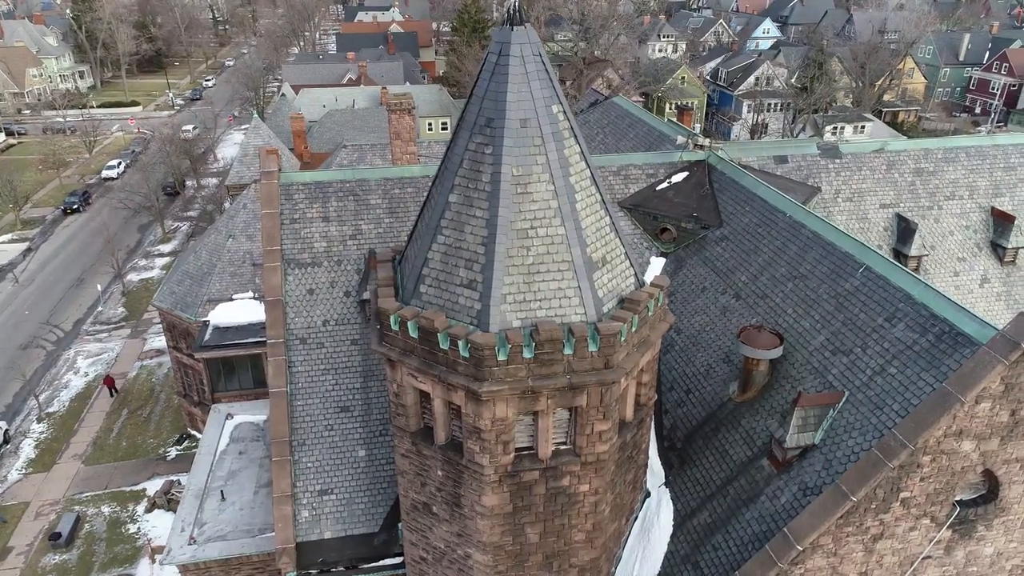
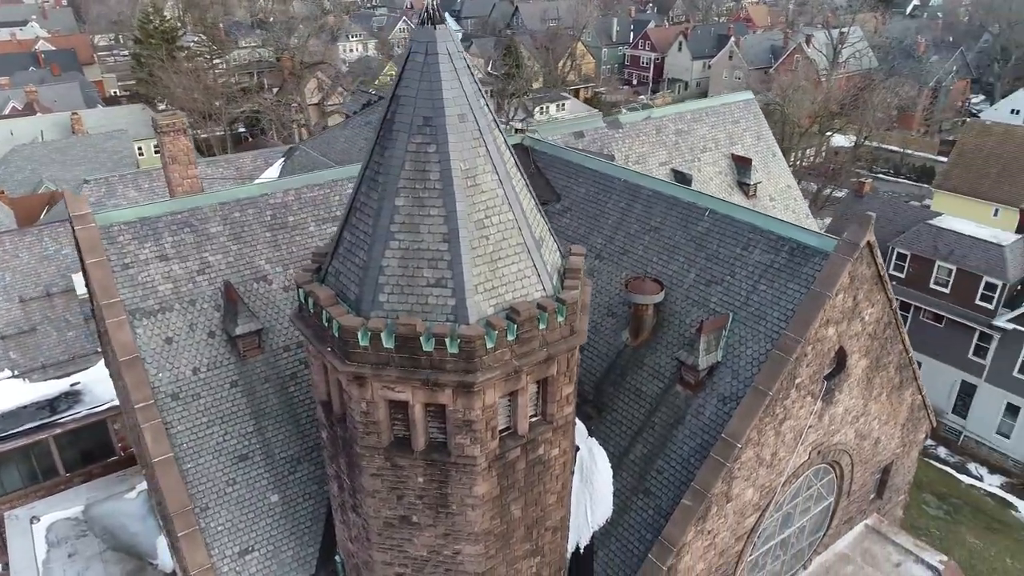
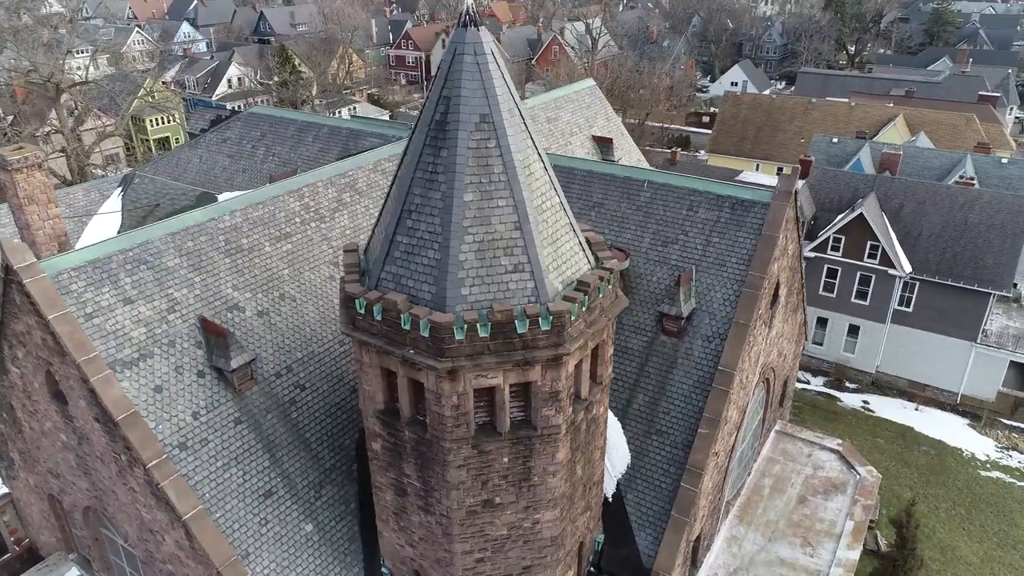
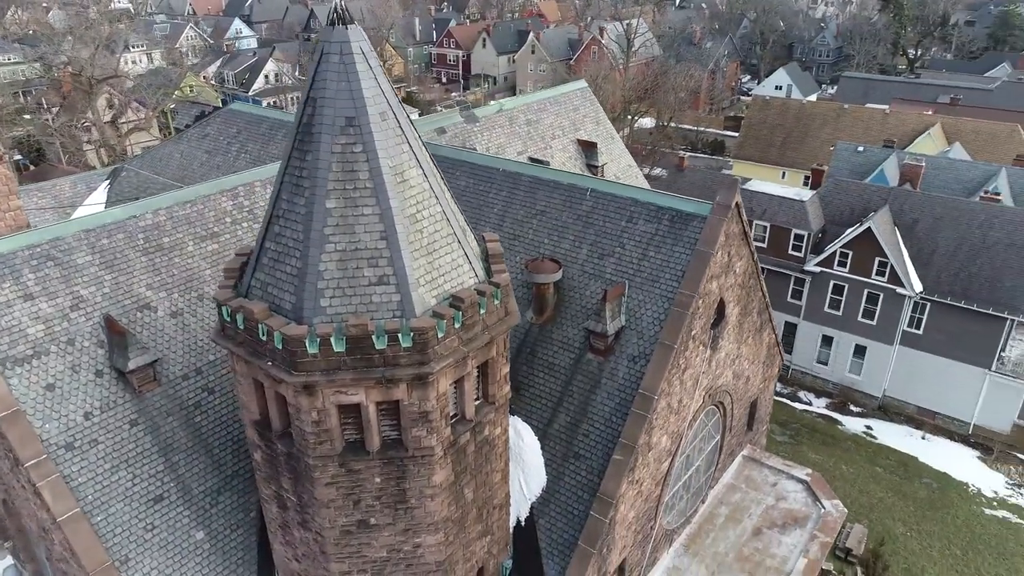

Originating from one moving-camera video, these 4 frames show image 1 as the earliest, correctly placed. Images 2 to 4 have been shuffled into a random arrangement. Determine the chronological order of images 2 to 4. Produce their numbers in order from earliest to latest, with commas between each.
2, 4, 3
